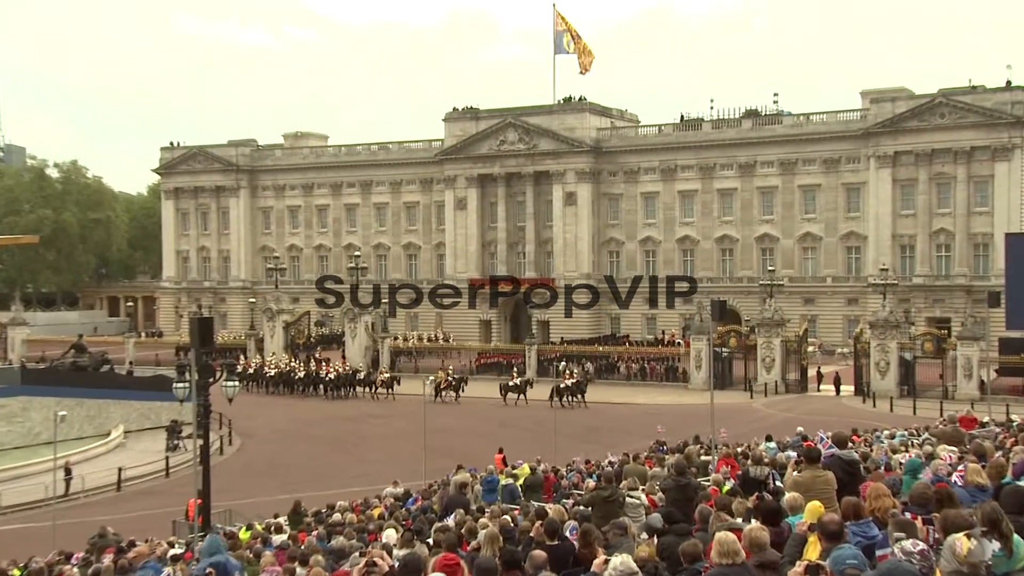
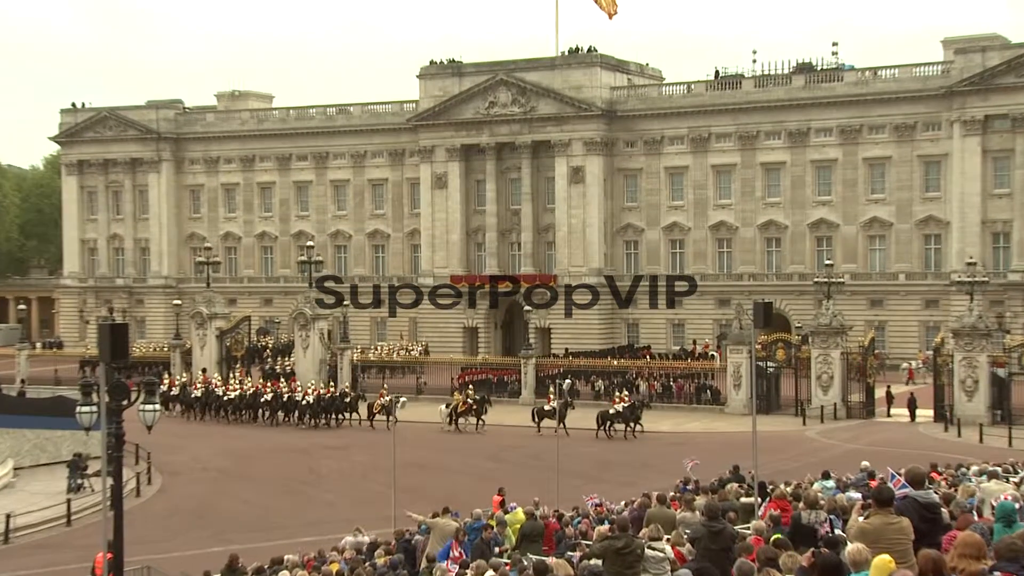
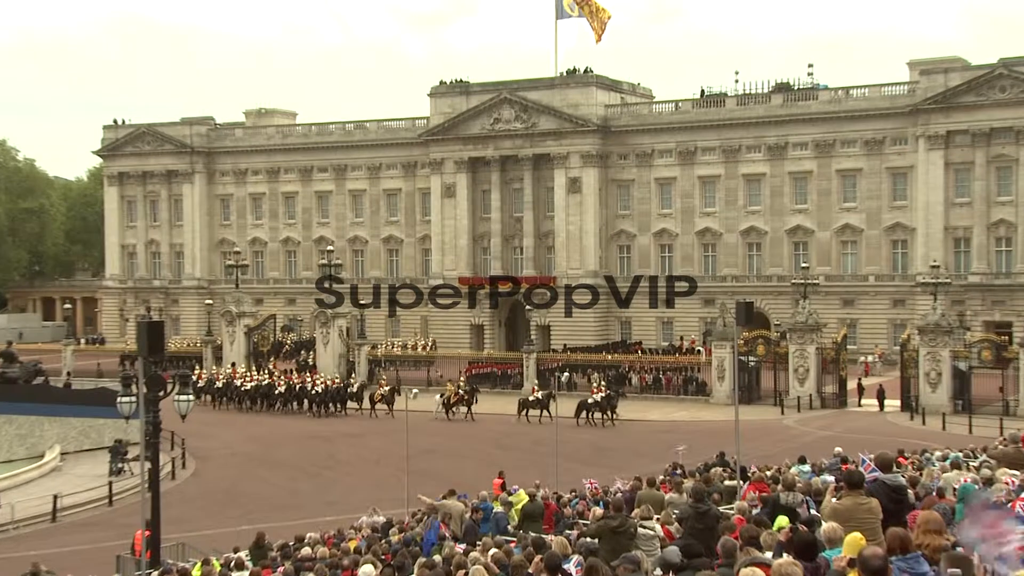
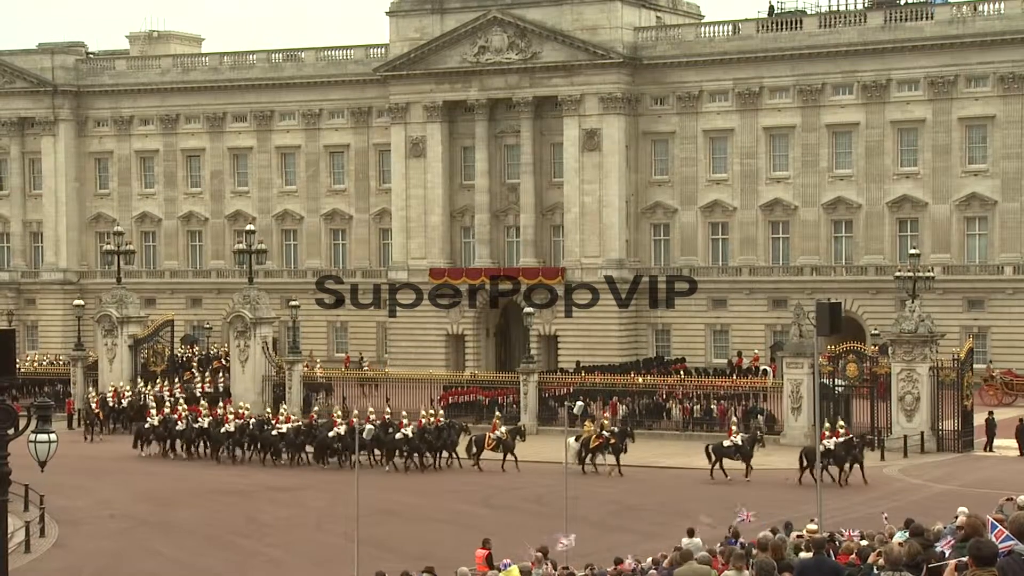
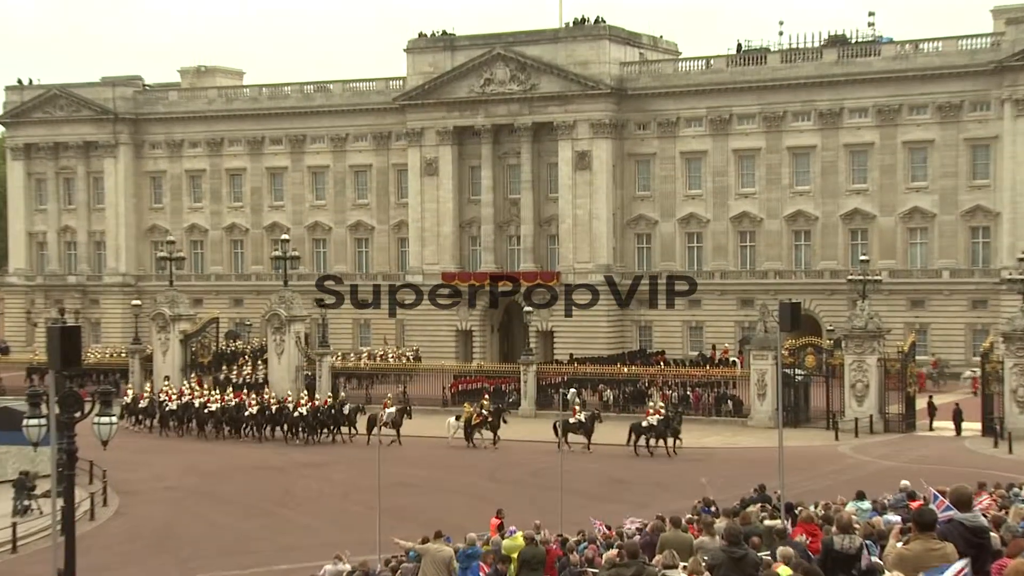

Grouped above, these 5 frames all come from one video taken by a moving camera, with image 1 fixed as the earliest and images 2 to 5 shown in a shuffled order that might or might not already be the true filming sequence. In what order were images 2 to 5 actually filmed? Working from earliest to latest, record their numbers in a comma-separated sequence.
3, 2, 5, 4
